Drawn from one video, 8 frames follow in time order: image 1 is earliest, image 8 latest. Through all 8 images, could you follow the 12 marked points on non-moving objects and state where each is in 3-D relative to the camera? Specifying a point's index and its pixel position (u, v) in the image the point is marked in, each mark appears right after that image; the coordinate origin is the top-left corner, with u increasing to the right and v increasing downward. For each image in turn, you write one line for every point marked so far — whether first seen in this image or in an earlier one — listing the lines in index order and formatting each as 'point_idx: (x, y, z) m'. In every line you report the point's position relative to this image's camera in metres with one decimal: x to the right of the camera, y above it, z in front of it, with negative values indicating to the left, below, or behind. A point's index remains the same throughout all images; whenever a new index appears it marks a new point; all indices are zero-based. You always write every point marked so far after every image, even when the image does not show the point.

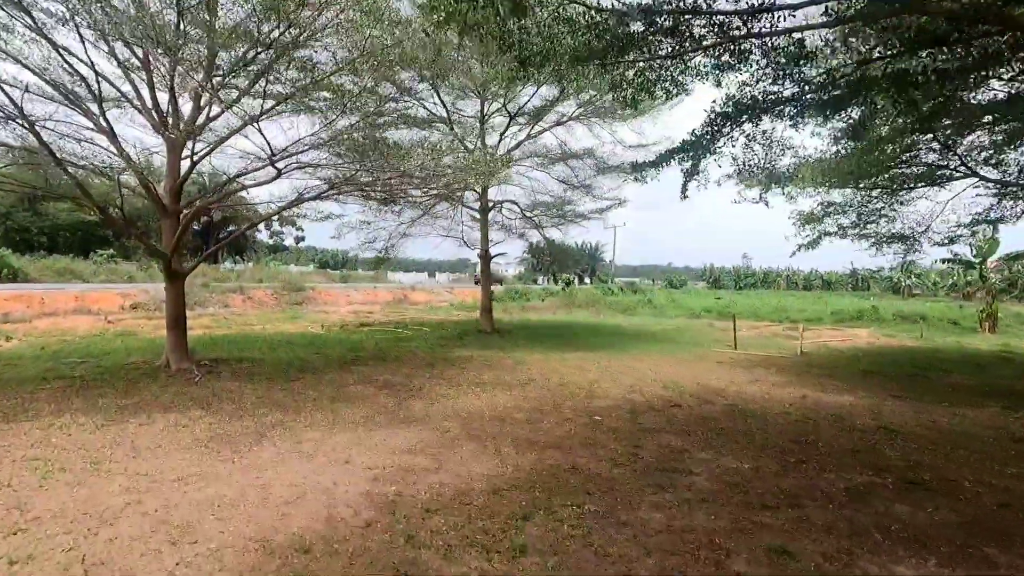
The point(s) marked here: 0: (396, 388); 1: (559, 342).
0: (-1.3, -1.1, +6.1) m
1: (+1.1, -1.2, +11.5) m
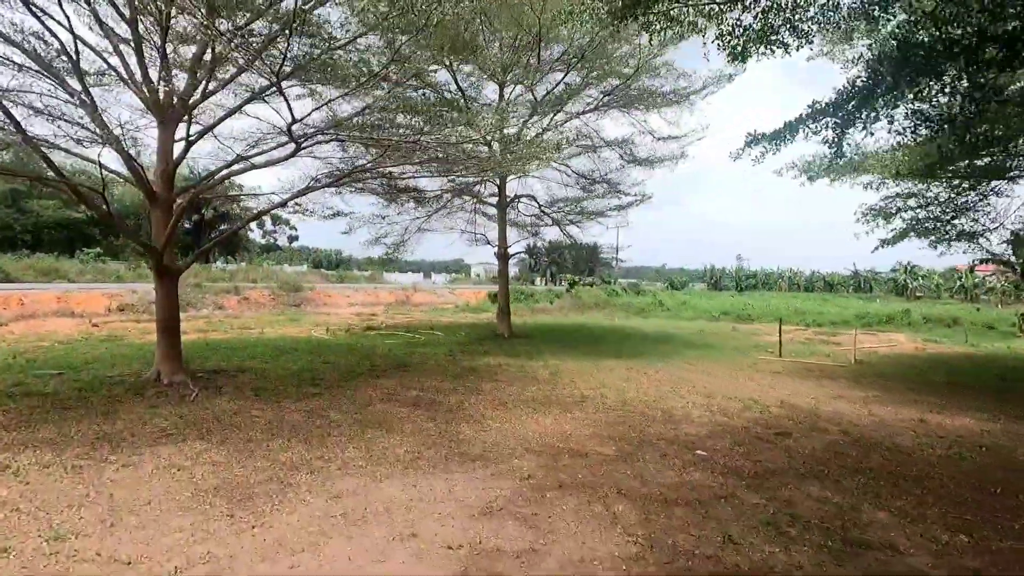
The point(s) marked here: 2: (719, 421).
0: (-0.8, -1.1, +5.1) m
1: (+1.5, -1.2, +10.6) m
2: (+1.8, -1.1, +4.6) m
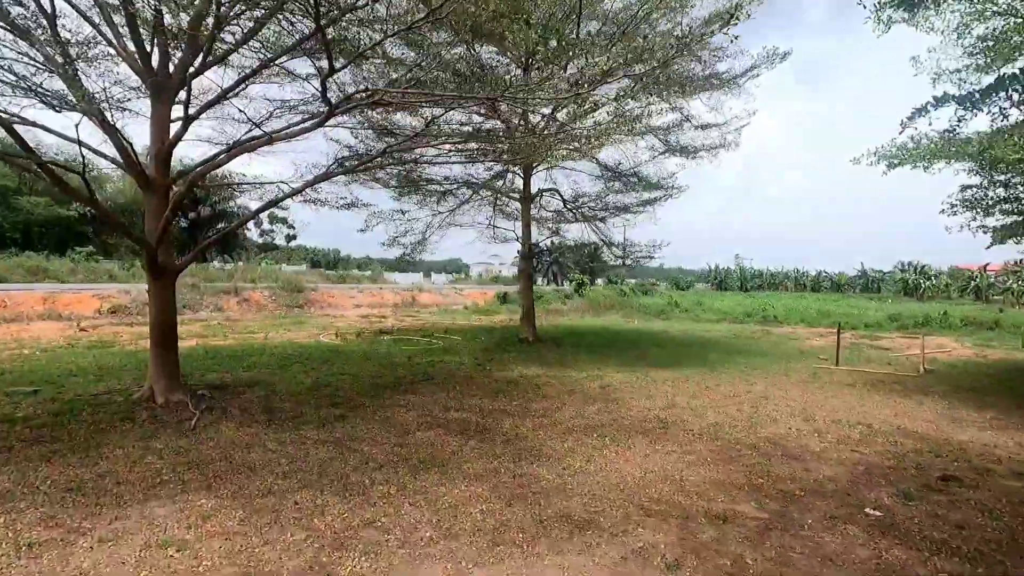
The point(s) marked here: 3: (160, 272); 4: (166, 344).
0: (-0.2, -1.2, +4.2) m
1: (+2.0, -1.2, +9.7) m
2: (+2.3, -1.2, +3.7) m
3: (-3.3, +0.1, +5.1) m
4: (-3.3, -0.5, +5.2) m
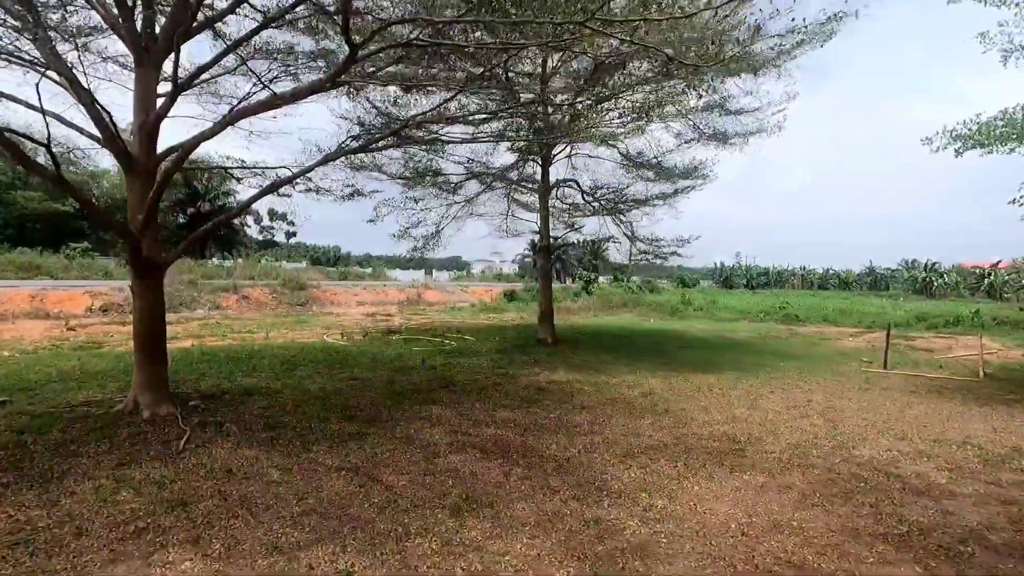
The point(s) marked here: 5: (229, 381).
0: (+0.1, -1.1, +3.5) m
1: (+2.4, -1.2, +9.0) m
2: (+2.7, -1.1, +3.0) m
3: (-3.0, +0.2, +4.4) m
4: (-3.0, -0.5, +4.5) m
5: (-3.2, -1.1, +6.1) m
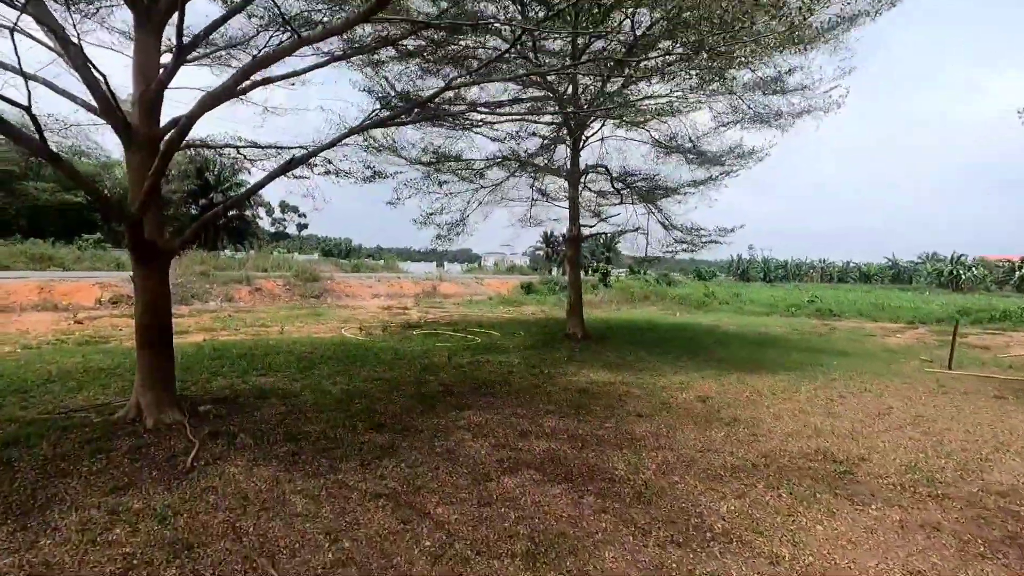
0: (+0.5, -1.1, +3.0) m
1: (+2.8, -1.1, +8.4) m
2: (+3.0, -1.1, +2.4) m
3: (-2.6, +0.2, +3.9) m
4: (-2.6, -0.4, +4.0) m
5: (-2.8, -1.0, +5.6) m
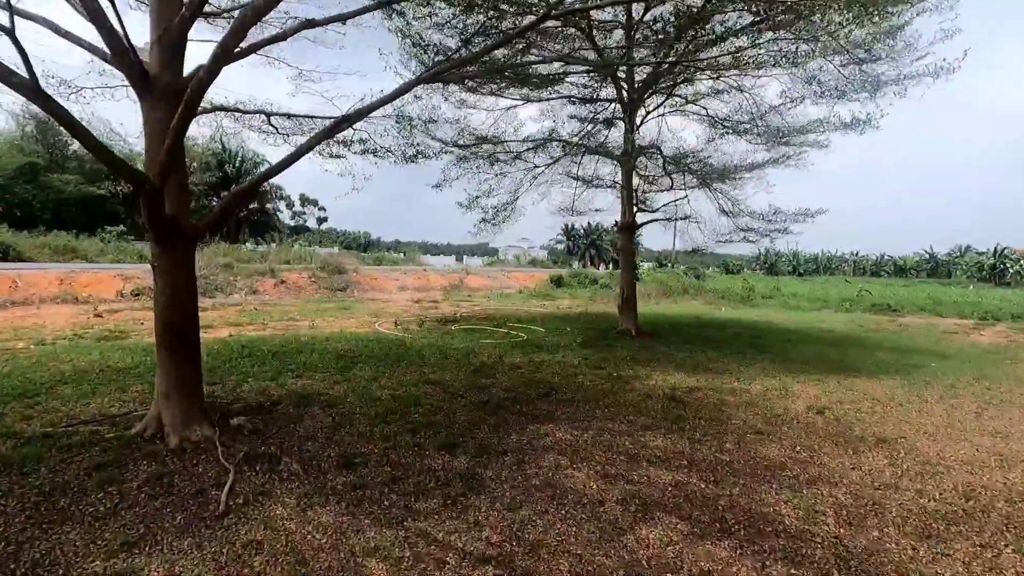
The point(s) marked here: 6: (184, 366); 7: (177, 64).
0: (+1.1, -1.0, +2.1) m
1: (+3.6, -0.9, +7.5) m
2: (+3.6, -1.1, +1.5) m
3: (-2.0, +0.3, +3.1) m
4: (-2.0, -0.4, +3.2) m
5: (-2.1, -0.9, +4.9) m
6: (-2.0, -0.5, +3.2) m
7: (-2.0, +1.4, +3.3) m
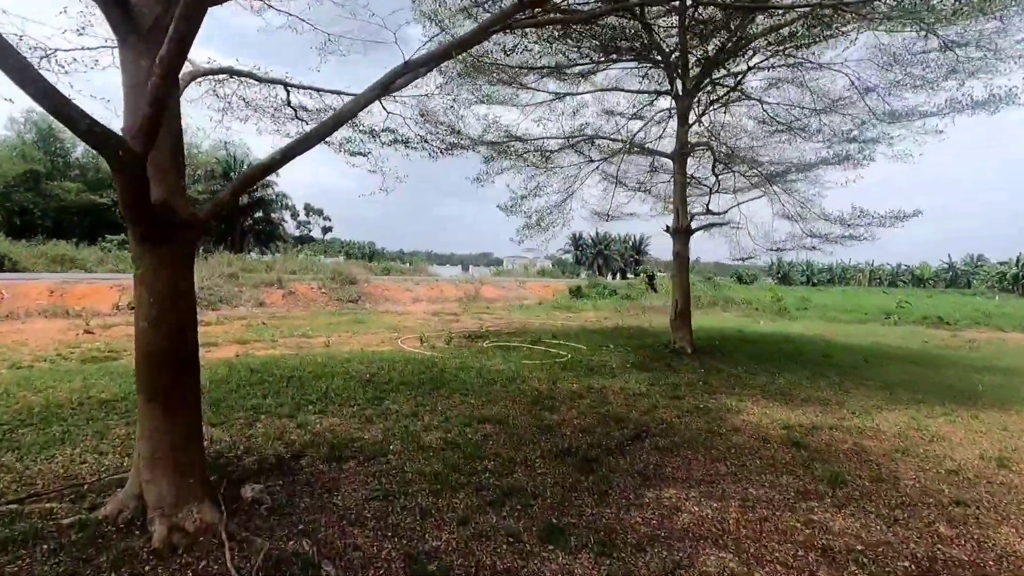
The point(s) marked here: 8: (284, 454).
0: (+1.7, -1.1, +1.1) m
1: (+4.2, -1.1, +6.5) m
2: (+4.2, -1.1, +0.5) m
3: (-1.4, +0.2, +2.1) m
4: (-1.4, -0.4, +2.2) m
5: (-1.5, -1.0, +3.9) m
6: (-1.4, -0.6, +2.3) m
7: (-1.5, +1.3, +2.3) m
8: (-1.4, -1.0, +3.2) m
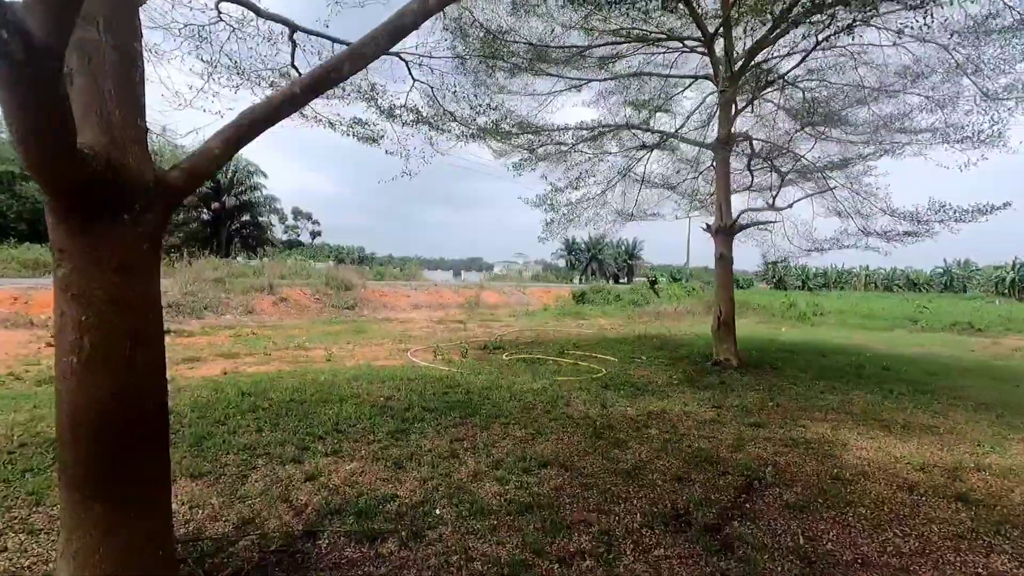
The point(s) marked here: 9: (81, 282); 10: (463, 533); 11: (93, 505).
0: (+2.1, -1.1, +0.3) m
1: (+4.6, -1.2, +5.7) m
2: (+4.7, -1.1, -0.4) m
3: (-1.0, +0.2, +1.2) m
4: (-1.0, -0.5, +1.3) m
5: (-1.1, -1.0, +2.9) m
6: (-0.9, -0.6, +1.3) m
7: (-1.0, +1.3, +1.4) m
8: (-0.9, -1.0, +2.3) m
9: (-1.0, 0.0, +1.3) m
10: (-0.2, -1.0, +2.3) m
11: (-1.0, -0.6, +1.3) m
